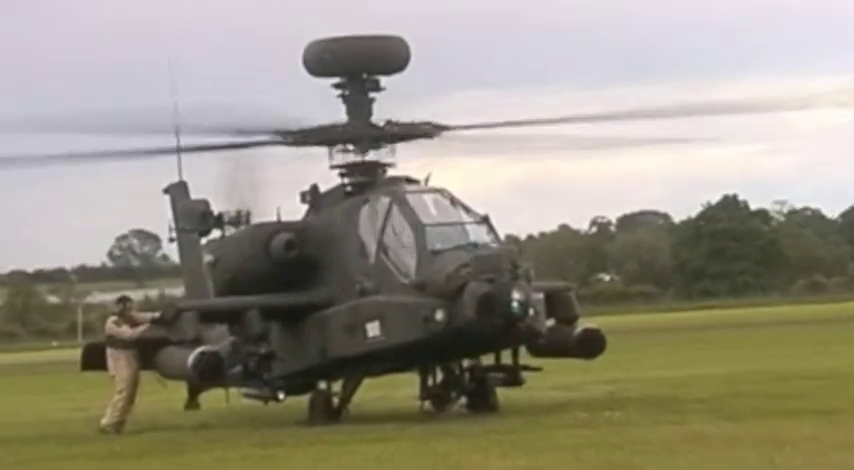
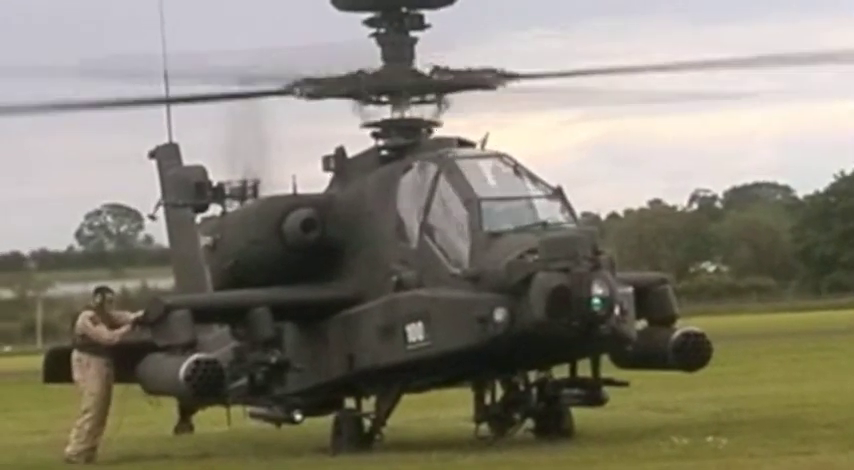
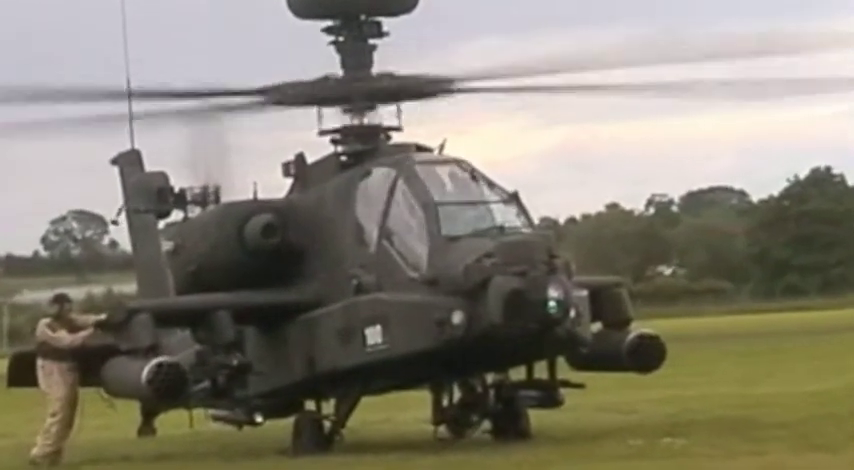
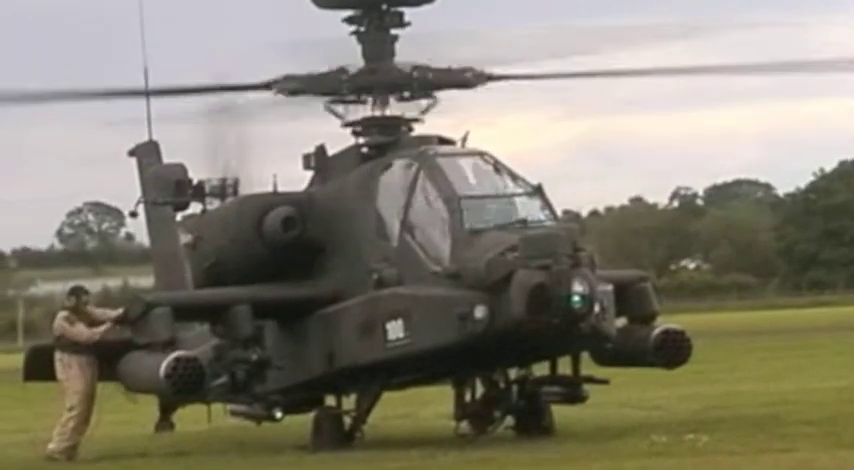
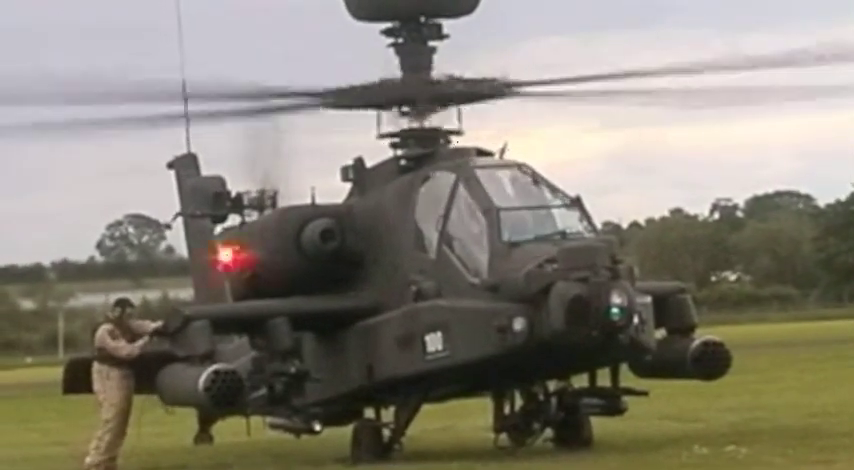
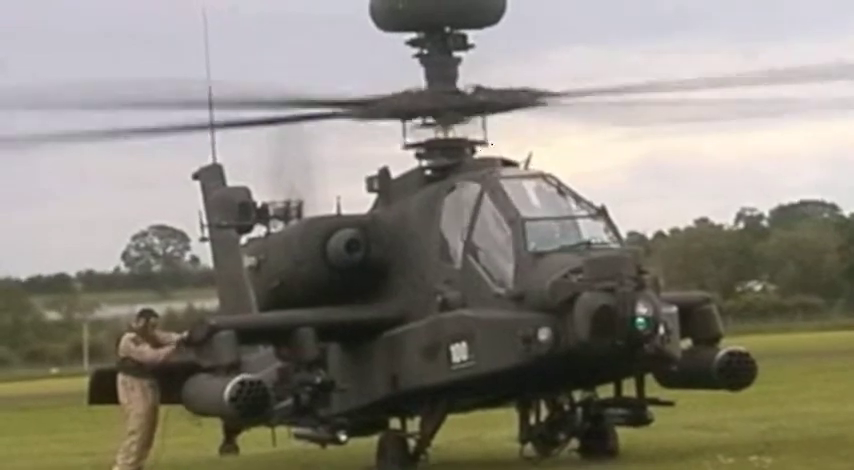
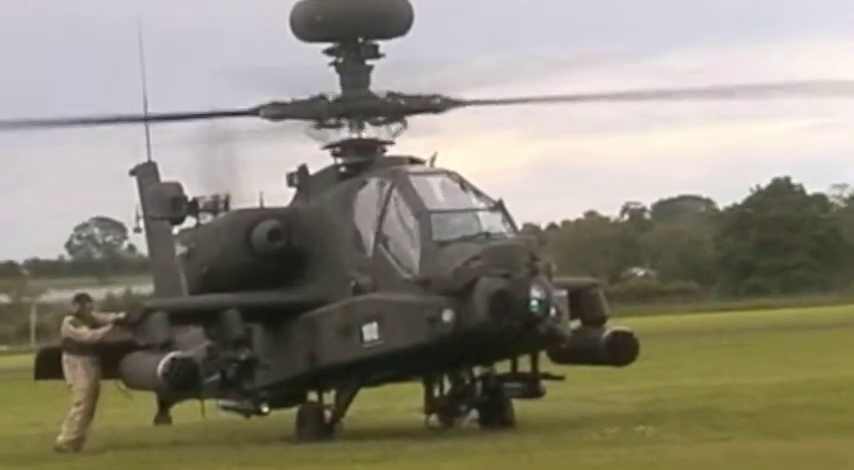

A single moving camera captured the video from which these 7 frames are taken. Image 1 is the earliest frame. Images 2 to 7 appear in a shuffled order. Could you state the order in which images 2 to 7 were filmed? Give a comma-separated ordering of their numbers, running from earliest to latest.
7, 3, 4, 2, 5, 6
